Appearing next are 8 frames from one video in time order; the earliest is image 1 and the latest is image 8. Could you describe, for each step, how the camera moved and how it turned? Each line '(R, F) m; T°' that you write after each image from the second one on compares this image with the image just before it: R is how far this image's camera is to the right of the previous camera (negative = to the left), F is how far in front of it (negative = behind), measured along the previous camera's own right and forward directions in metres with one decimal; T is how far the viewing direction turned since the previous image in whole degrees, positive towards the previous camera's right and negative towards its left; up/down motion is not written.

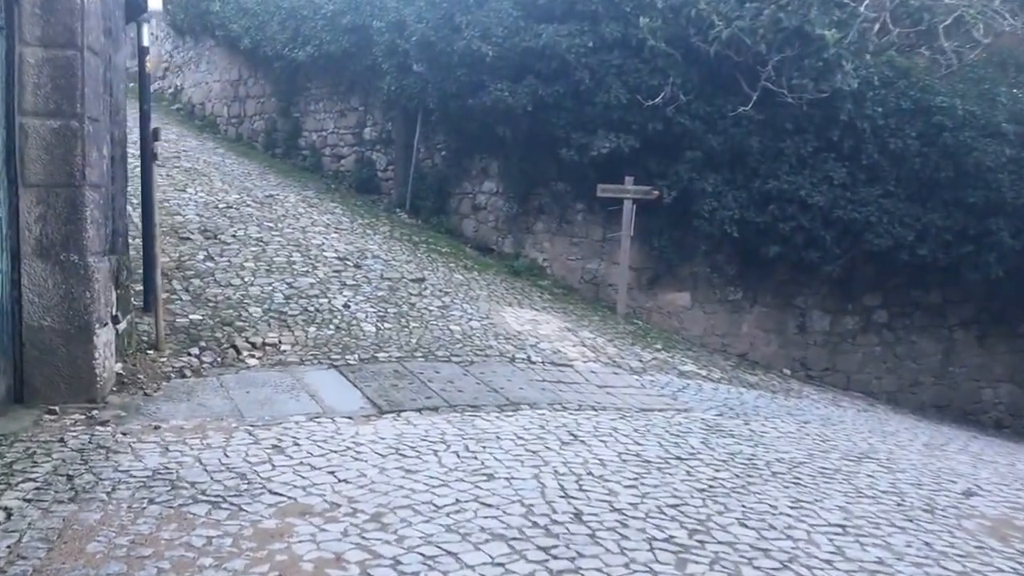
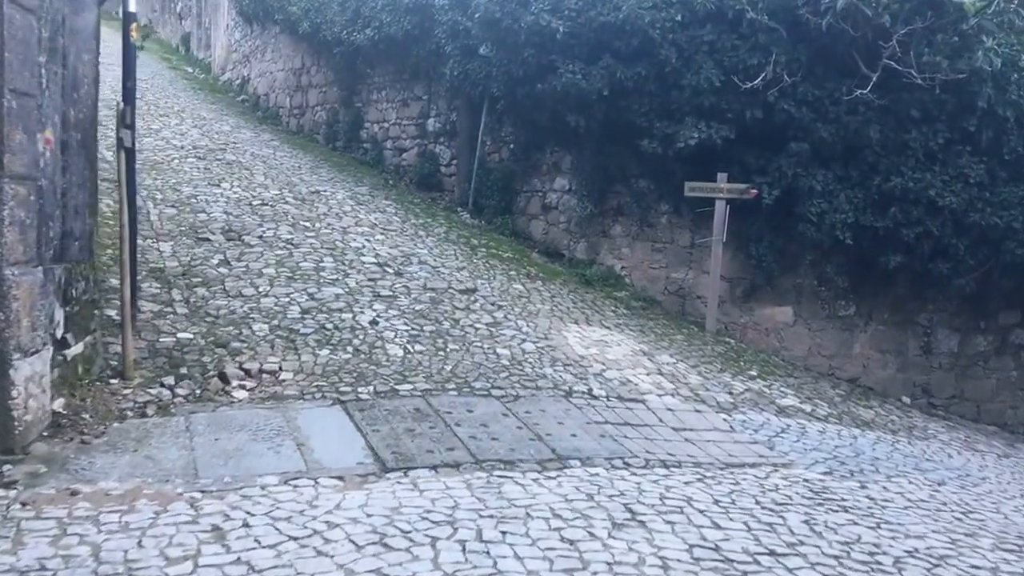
(+0.3, +1.6) m; -5°
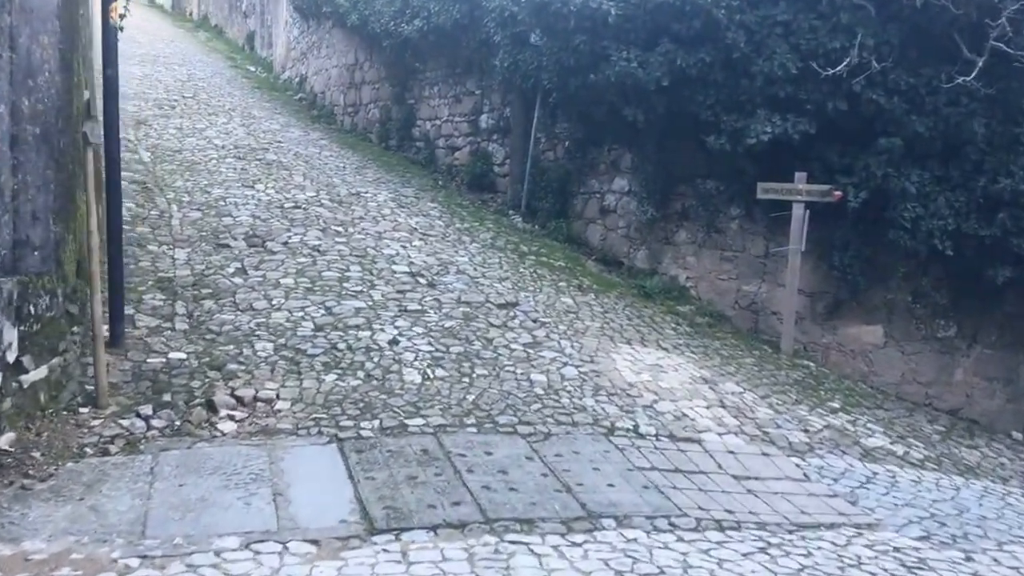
(+0.2, +0.9) m; -4°
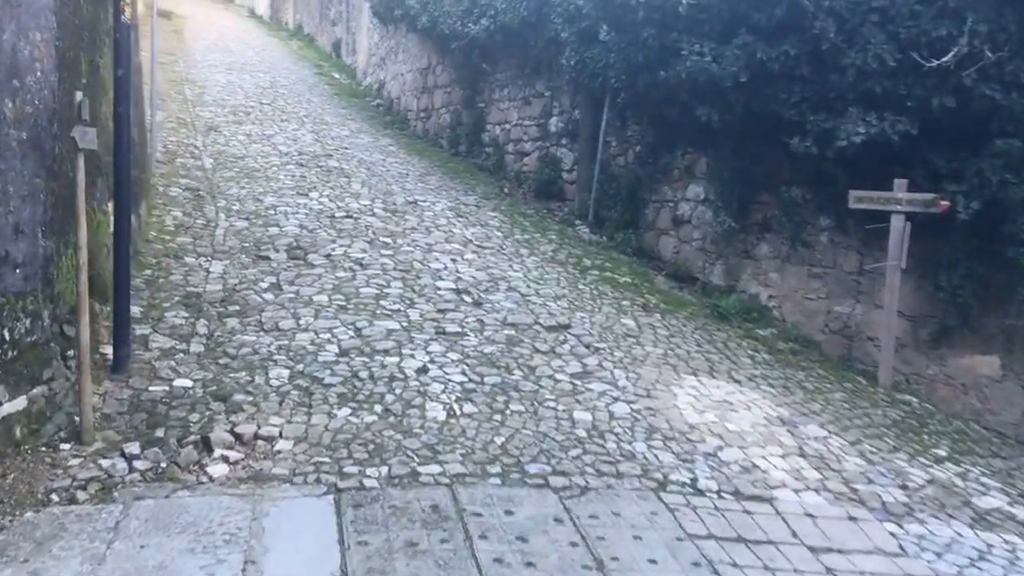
(+0.3, +0.8) m; -6°
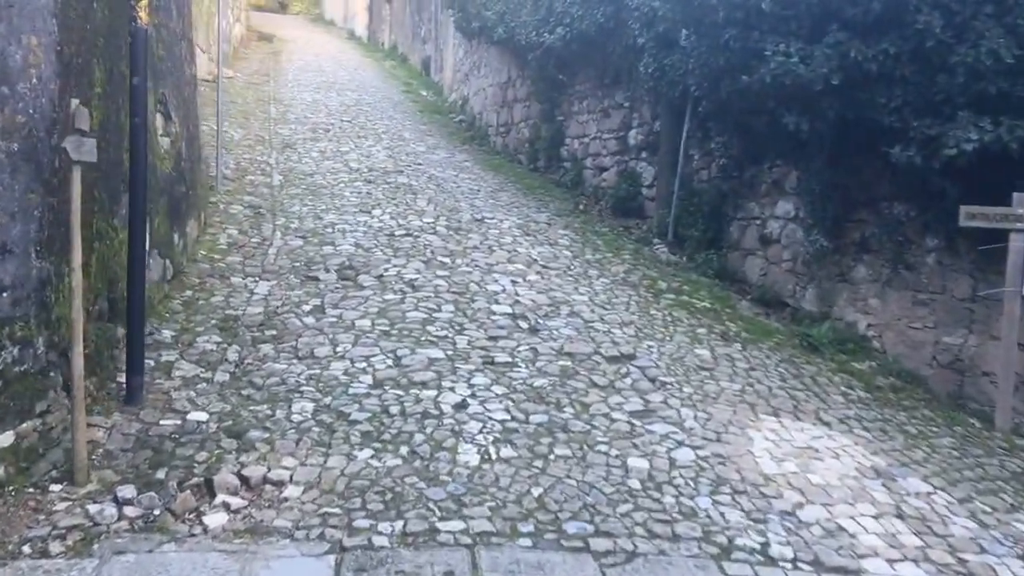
(+0.2, +0.6) m; -6°
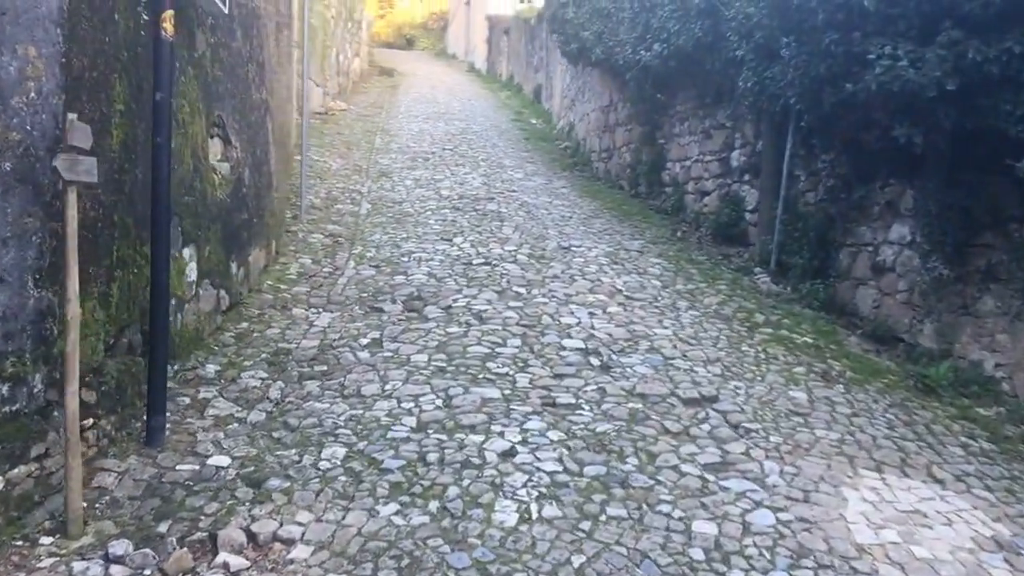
(+0.3, +0.6) m; -7°
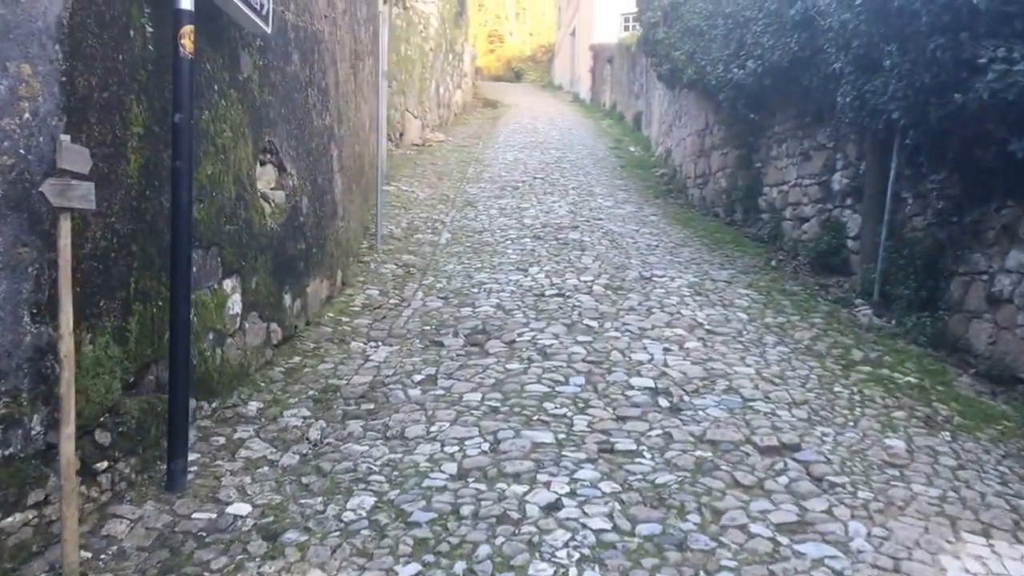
(+0.3, +0.5) m; -6°
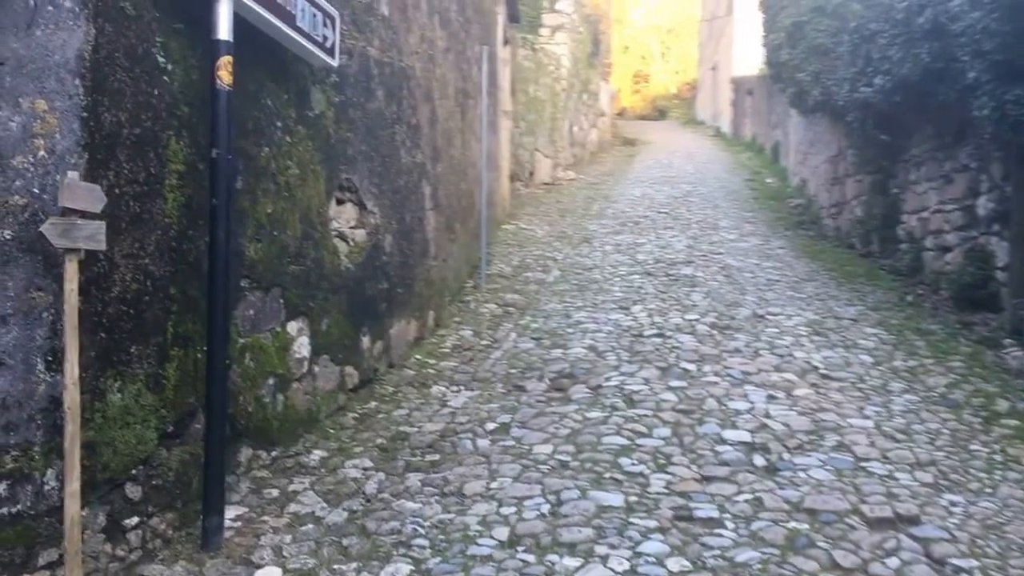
(+0.4, +0.5) m; -9°
